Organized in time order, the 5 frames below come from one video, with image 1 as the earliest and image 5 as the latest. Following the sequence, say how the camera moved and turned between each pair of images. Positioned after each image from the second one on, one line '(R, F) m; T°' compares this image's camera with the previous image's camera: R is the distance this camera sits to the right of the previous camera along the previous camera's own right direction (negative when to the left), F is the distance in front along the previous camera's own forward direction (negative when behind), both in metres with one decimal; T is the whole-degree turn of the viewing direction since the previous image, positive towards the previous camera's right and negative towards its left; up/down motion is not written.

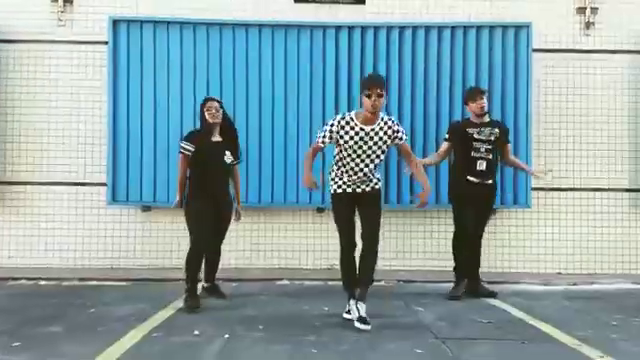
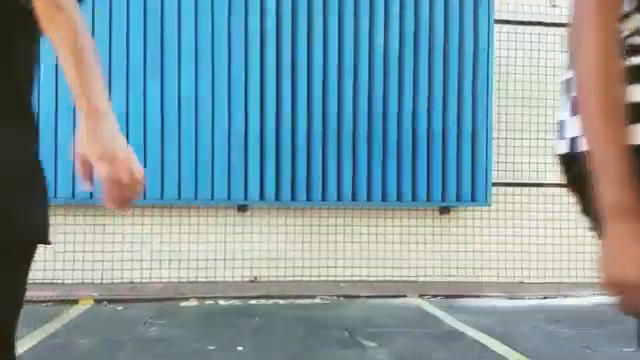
(+0.2, +1.8) m; +7°
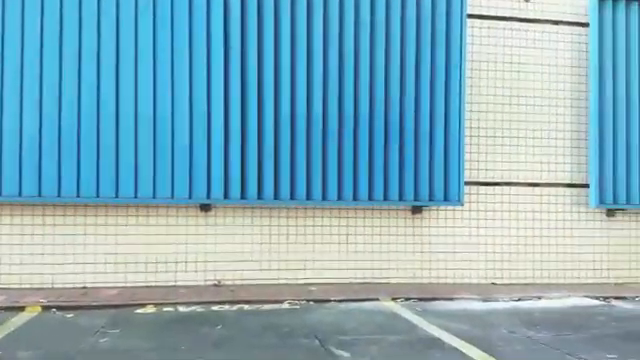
(0.0, +0.4) m; +3°
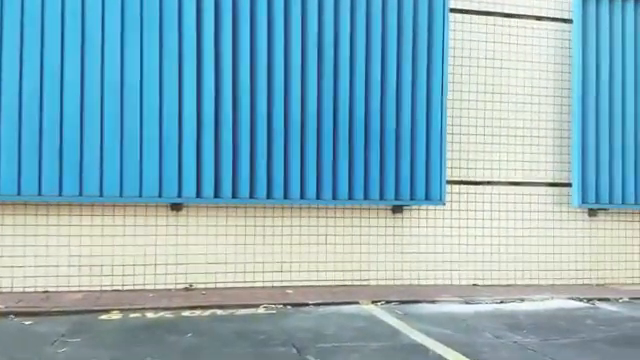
(0.0, +0.3) m; +2°
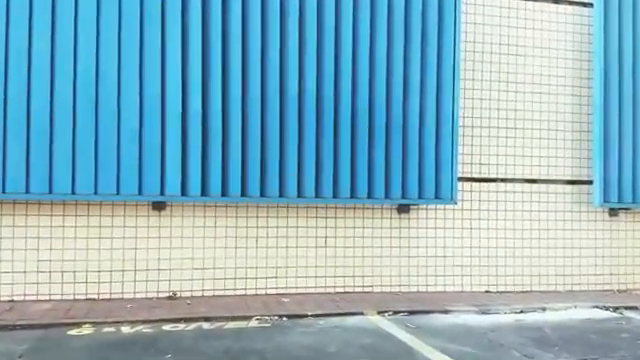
(-0.1, +0.7) m; +1°
